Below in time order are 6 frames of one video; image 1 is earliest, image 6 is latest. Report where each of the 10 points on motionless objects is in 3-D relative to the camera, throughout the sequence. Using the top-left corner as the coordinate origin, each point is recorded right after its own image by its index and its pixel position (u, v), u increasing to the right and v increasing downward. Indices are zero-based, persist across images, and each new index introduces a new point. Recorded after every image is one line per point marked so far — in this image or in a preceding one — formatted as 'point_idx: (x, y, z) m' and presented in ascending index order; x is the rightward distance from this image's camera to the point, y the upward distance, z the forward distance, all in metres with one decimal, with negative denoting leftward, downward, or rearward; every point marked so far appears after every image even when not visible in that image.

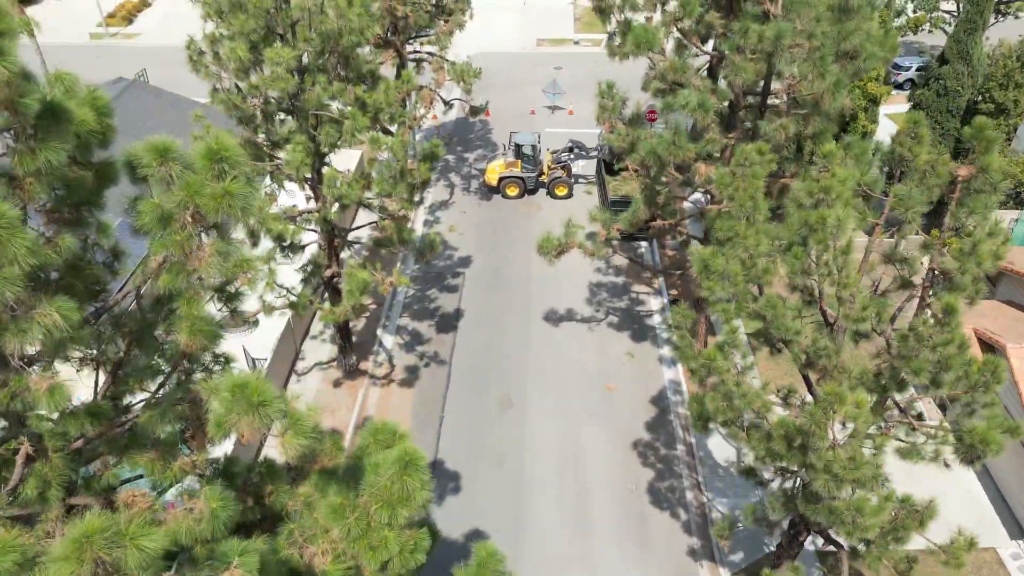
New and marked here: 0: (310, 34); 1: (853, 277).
0: (-3.6, +4.5, +11.6) m
1: (+4.0, +0.1, +7.6) m
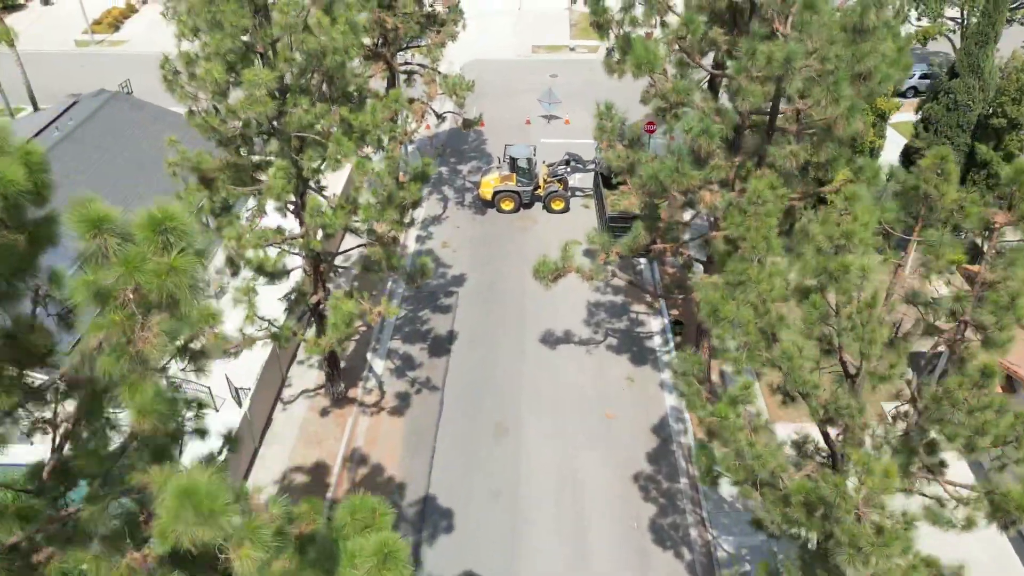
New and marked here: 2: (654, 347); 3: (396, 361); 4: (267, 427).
0: (-3.7, +3.9, +10.9) m
1: (+3.9, -0.5, +7.0) m
2: (+3.7, -1.6, +17.1) m
3: (-3.0, -1.9, +16.7) m
4: (-5.6, -3.2, +15.0) m
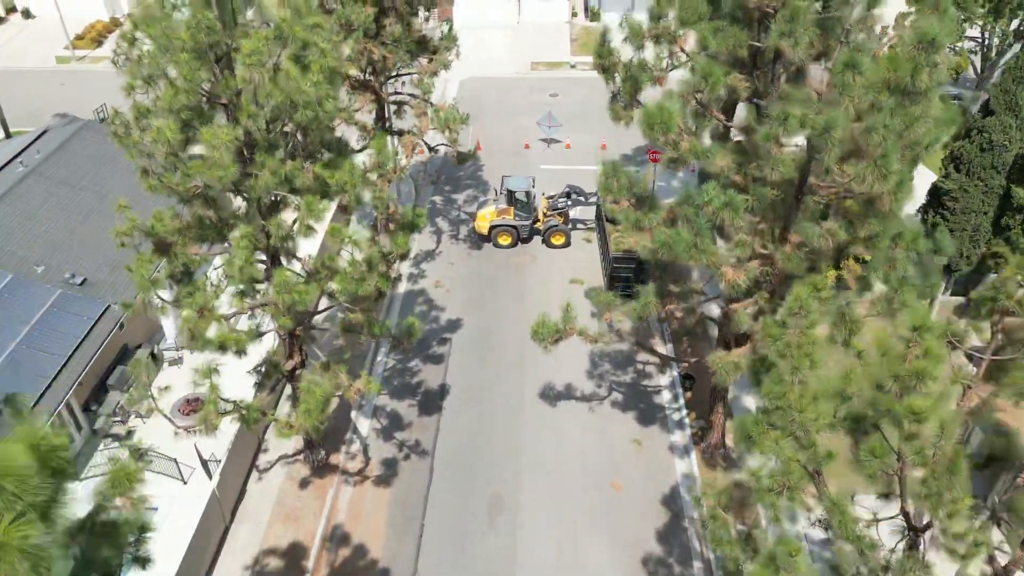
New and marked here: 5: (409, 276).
0: (-3.8, +2.7, +9.6) m
1: (+3.9, -1.7, +5.7) m
2: (+3.6, -2.8, +15.8) m
3: (-3.1, -3.1, +15.5) m
4: (-5.7, -4.4, +13.7) m
5: (-3.1, +0.3, +19.8) m
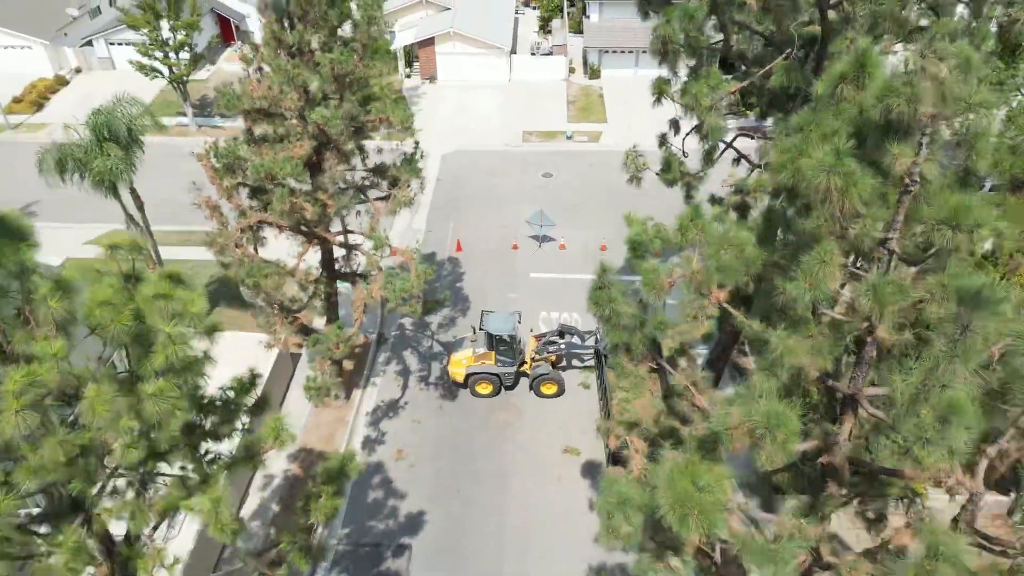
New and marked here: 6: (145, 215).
0: (-4.3, -1.5, +6.1) m
1: (+3.3, -5.9, +2.1) m
2: (+3.1, -7.0, +12.2) m
3: (-3.6, -7.3, +11.9) m
4: (-6.2, -8.6, +10.1) m
5: (-3.7, -3.8, +16.2) m
6: (-9.2, +1.8, +16.3) m
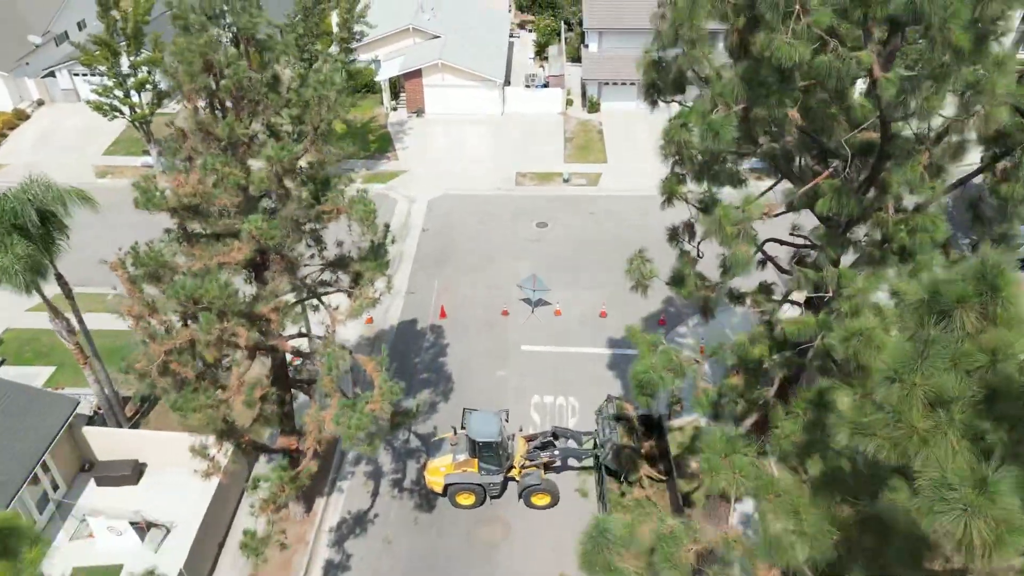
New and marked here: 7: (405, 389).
0: (-4.6, -3.7, +3.9) m
1: (+3.0, -8.0, -0.1) m
2: (+2.8, -9.2, +10.0) m
3: (-3.9, -9.5, +9.6) m
4: (-6.6, -10.8, +7.9) m
5: (-4.0, -6.0, +14.0) m
6: (-9.5, -0.4, +14.1) m
7: (-3.0, -2.8, +17.9) m
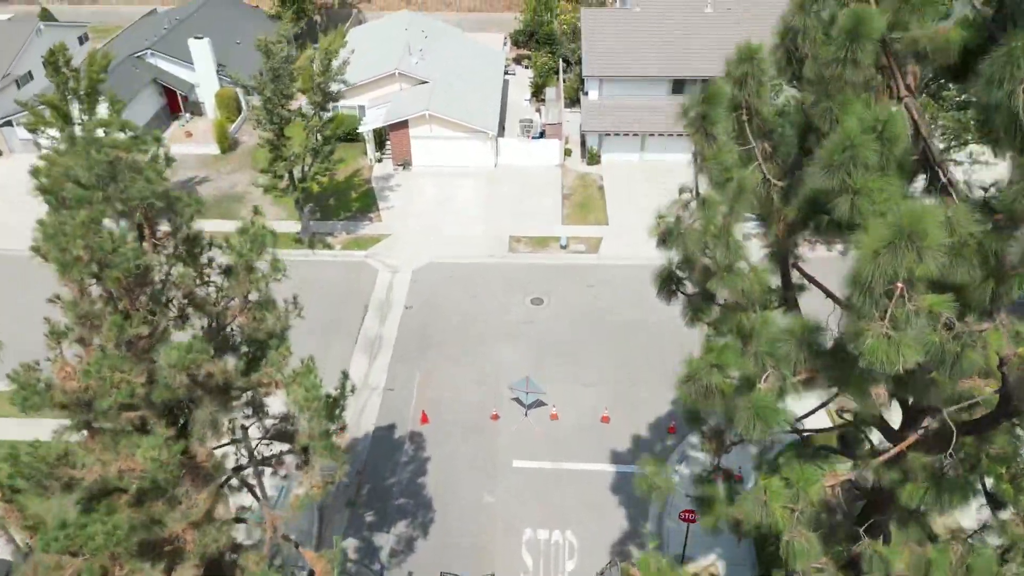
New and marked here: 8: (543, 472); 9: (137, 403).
0: (-4.9, -6.5, +1.6) m
1: (+2.7, -10.8, -2.3) m
2: (+2.5, -12.0, +7.7) m
3: (-4.2, -12.3, +7.4) m
4: (-6.8, -13.6, +5.6) m
5: (-4.3, -8.9, +11.8) m
6: (-9.8, -3.2, +11.9) m
7: (-3.2, -5.6, +15.6) m
8: (+0.8, -4.8, +17.0) m
9: (-4.7, -1.4, +8.3) m
